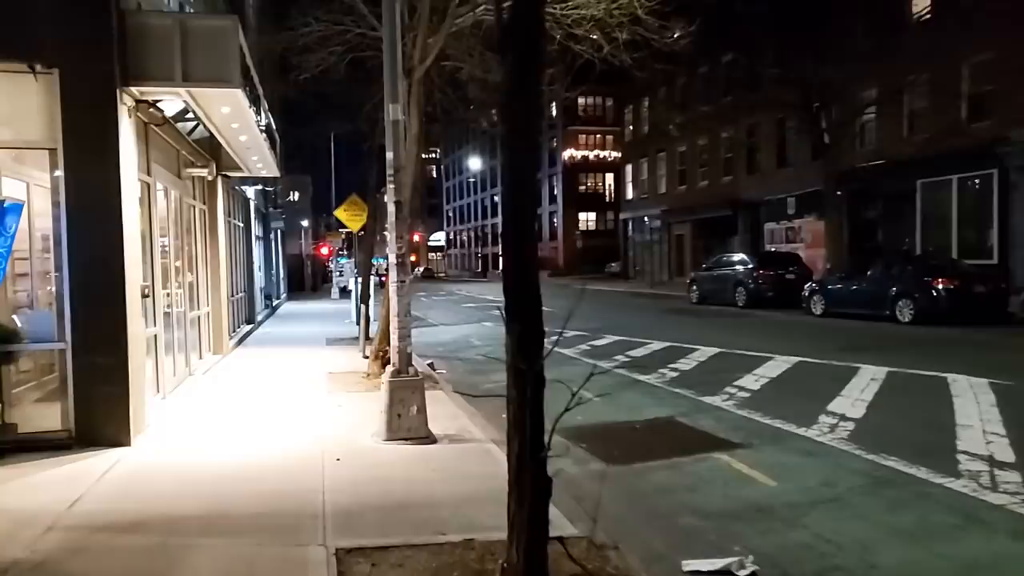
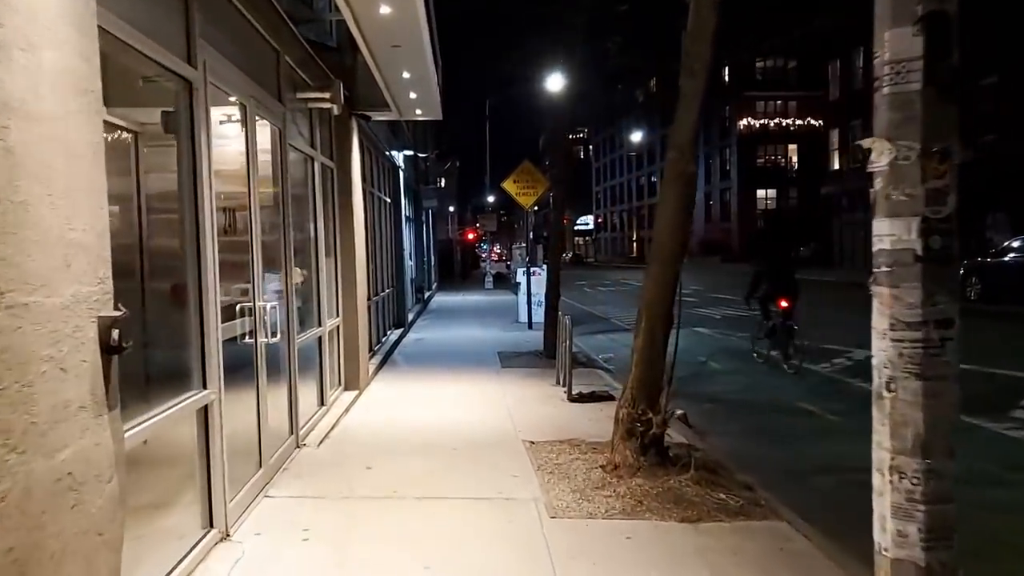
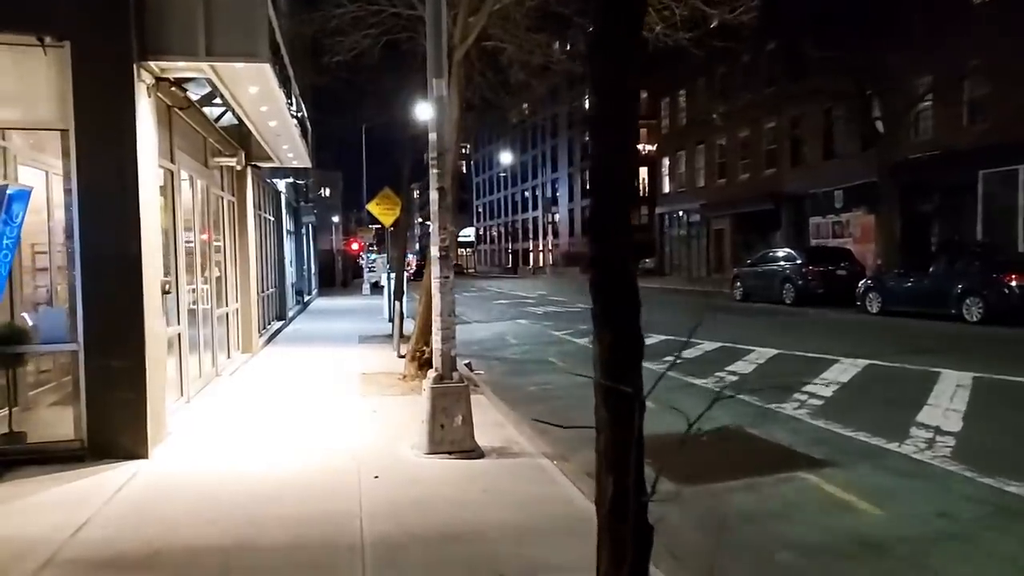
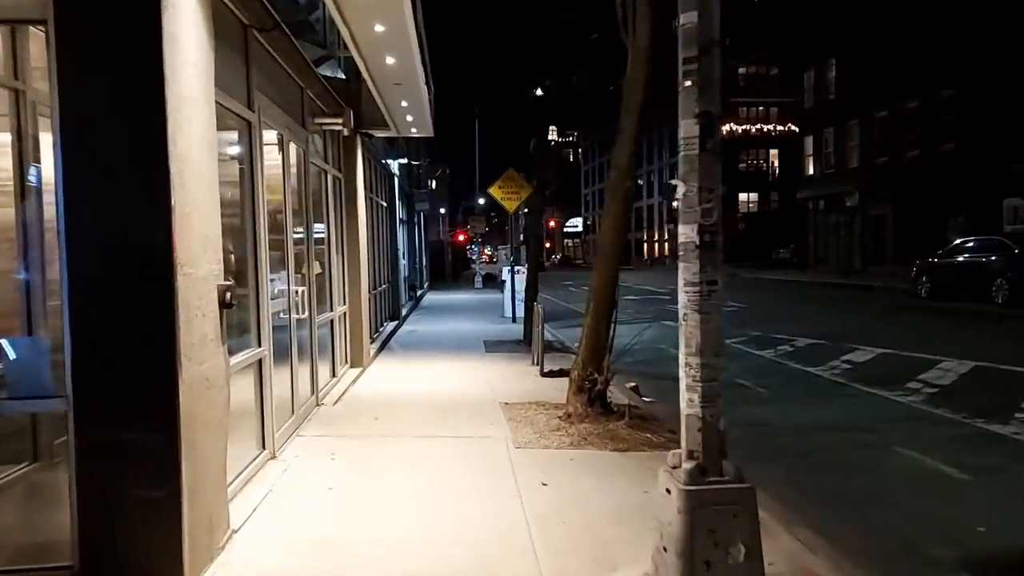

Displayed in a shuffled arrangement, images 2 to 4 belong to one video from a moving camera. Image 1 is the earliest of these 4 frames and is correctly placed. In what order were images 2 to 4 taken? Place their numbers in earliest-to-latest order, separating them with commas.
3, 4, 2
